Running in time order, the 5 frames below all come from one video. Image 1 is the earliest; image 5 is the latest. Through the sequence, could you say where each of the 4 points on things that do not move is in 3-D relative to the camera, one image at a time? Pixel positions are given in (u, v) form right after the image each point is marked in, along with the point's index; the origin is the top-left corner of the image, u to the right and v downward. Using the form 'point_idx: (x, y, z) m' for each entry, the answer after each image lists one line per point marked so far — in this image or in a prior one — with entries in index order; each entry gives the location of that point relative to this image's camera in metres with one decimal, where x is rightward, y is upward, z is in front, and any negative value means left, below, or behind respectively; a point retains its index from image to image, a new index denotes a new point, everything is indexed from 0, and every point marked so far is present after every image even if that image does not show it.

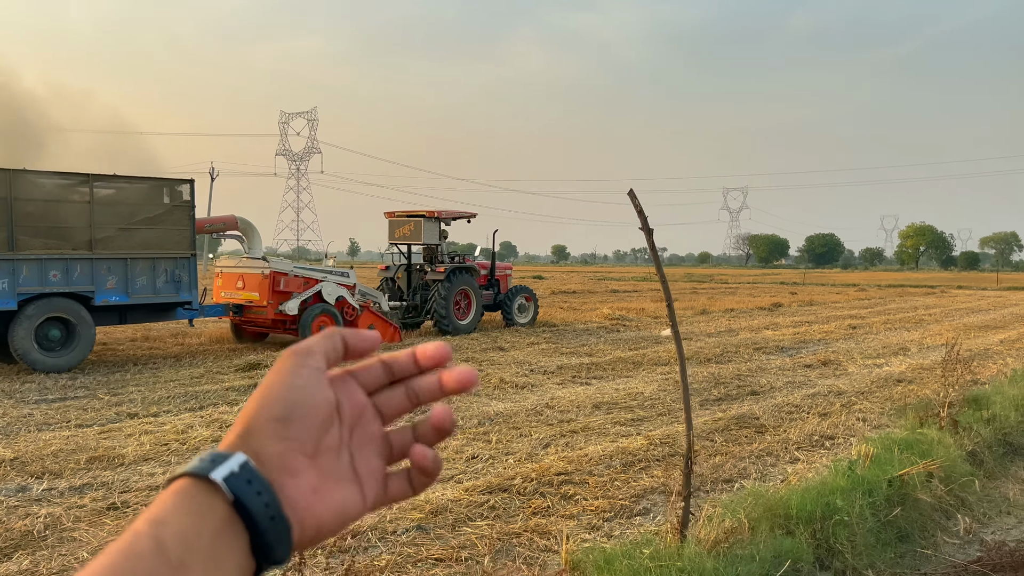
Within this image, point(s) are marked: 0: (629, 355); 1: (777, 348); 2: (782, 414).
0: (+1.4, -0.8, +10.1) m
1: (+3.7, -0.8, +11.4) m
2: (+2.1, -1.0, +6.3) m
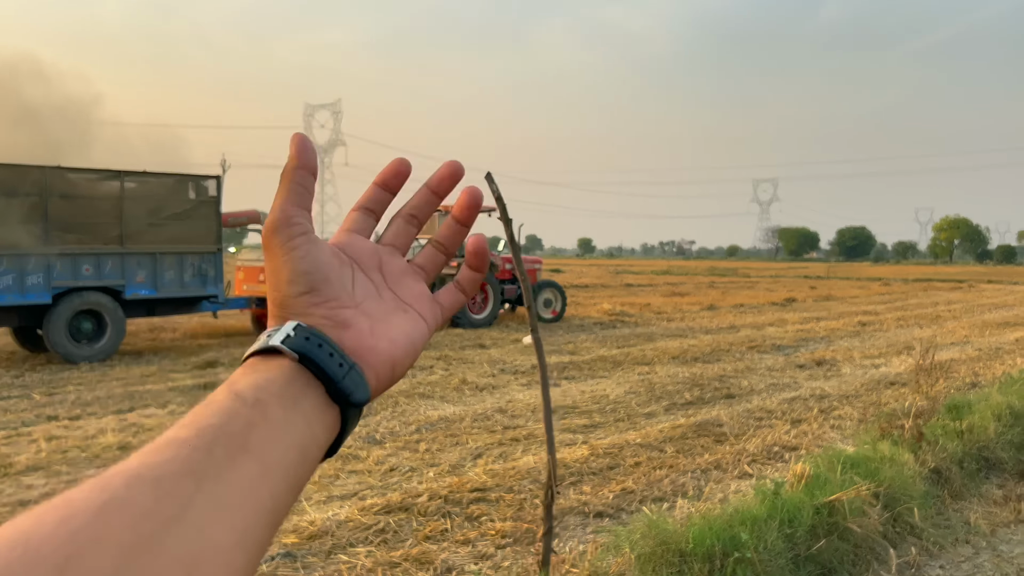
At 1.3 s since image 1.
0: (+1.2, -0.8, +9.7) m
1: (+3.5, -0.8, +10.9) m
2: (+1.7, -1.0, +5.9) m
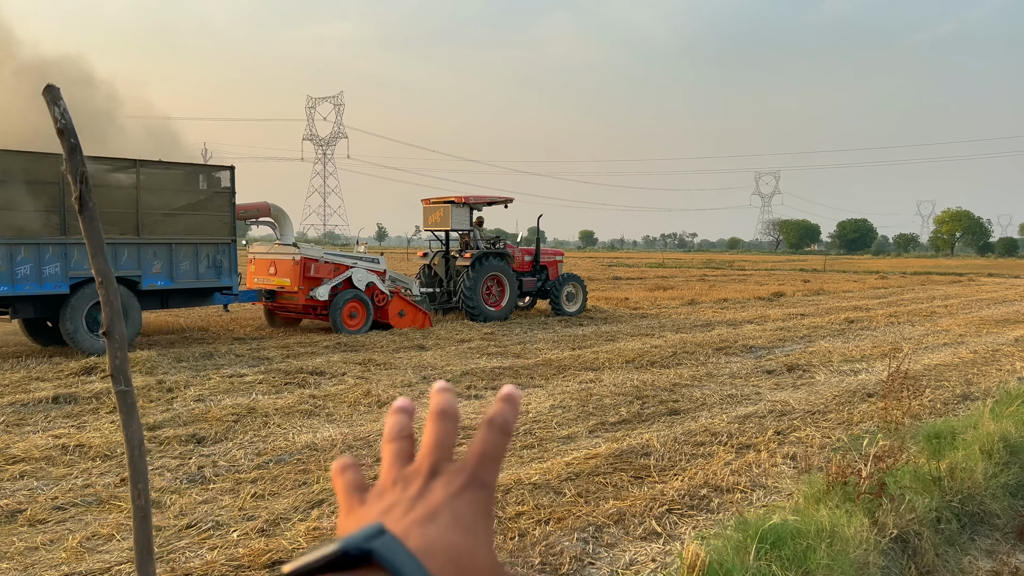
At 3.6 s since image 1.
0: (+0.5, -0.7, +8.6) m
1: (+2.8, -0.7, +9.8) m
2: (+1.0, -0.9, +4.8) m
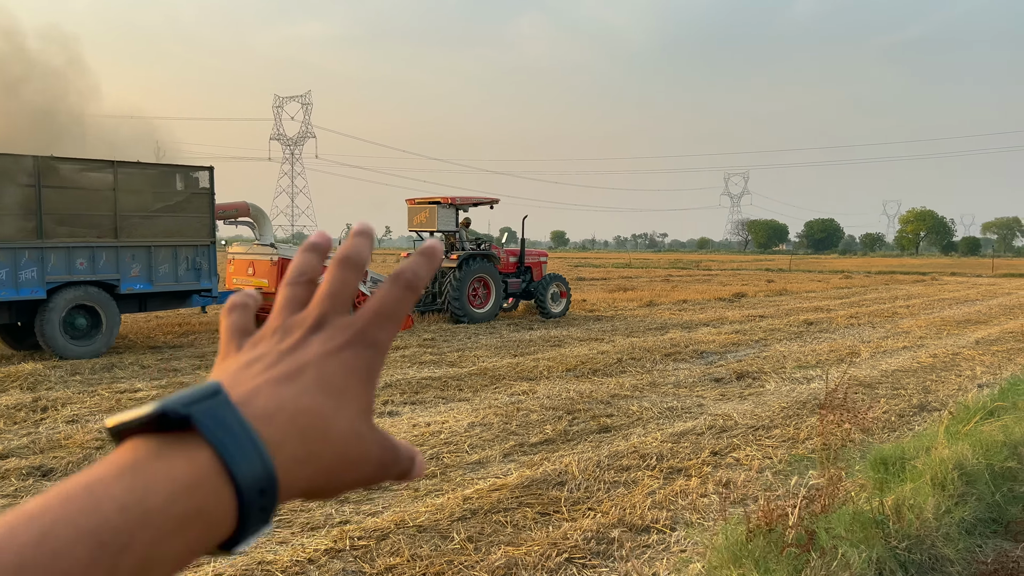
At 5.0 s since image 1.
0: (-0.1, -0.8, +8.0) m
1: (+2.1, -0.7, +9.3) m
2: (+0.5, -1.0, +4.3) m
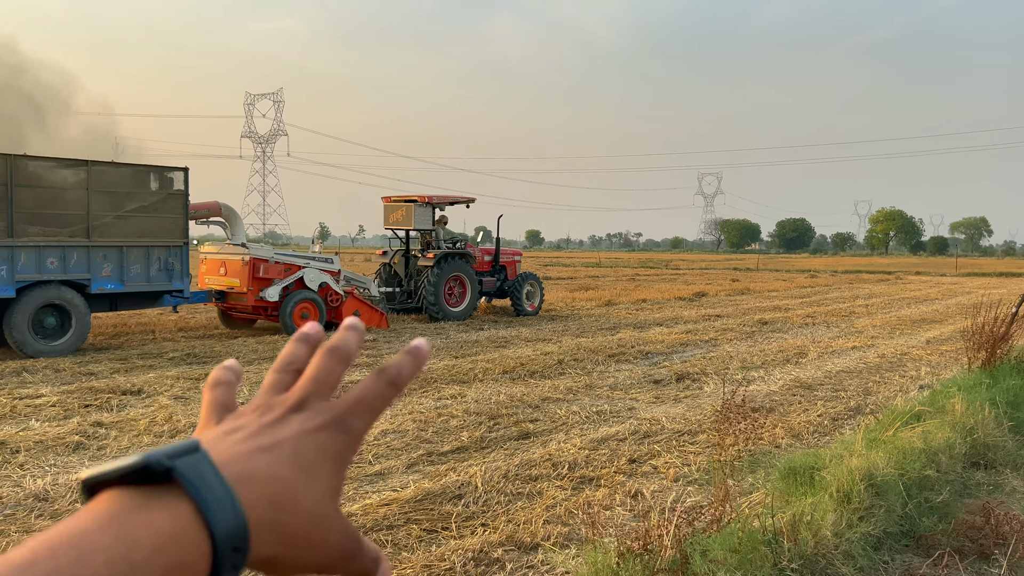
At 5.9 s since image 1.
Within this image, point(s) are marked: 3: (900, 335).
0: (-0.8, -0.8, +7.8) m
1: (+1.4, -0.7, +9.1) m
2: (0.0, -1.0, +4.0) m
3: (+5.5, -0.7, +11.6) m
